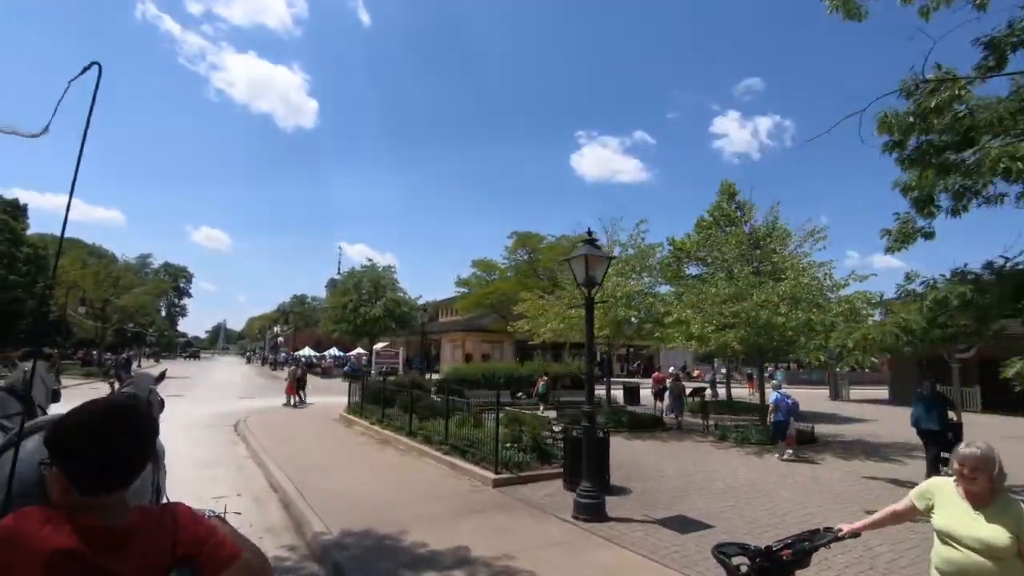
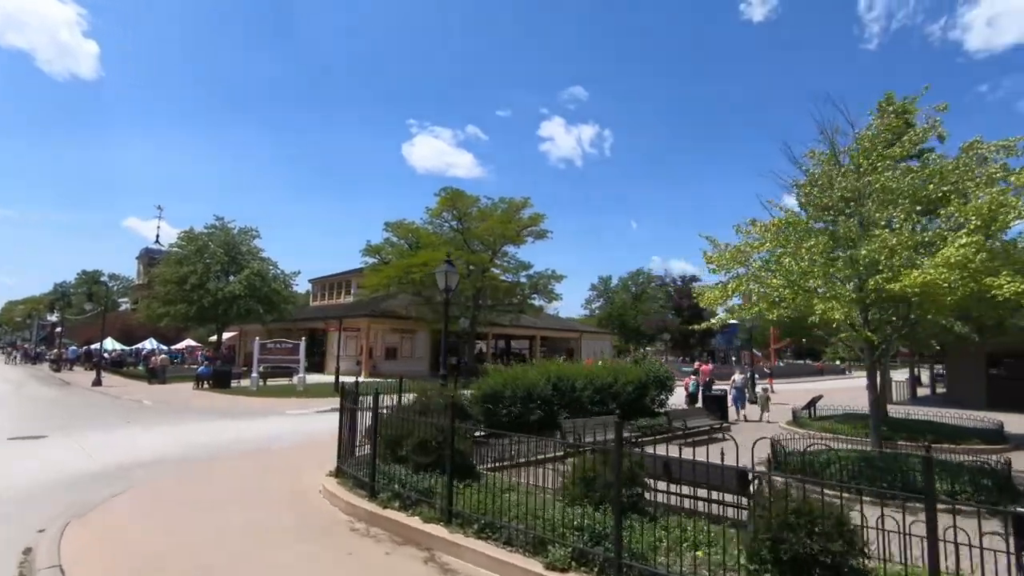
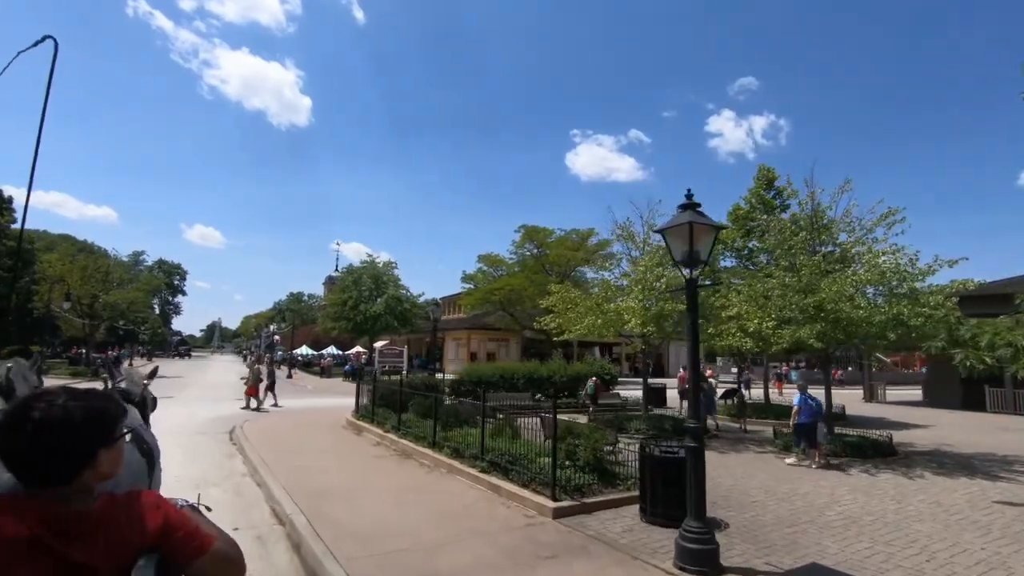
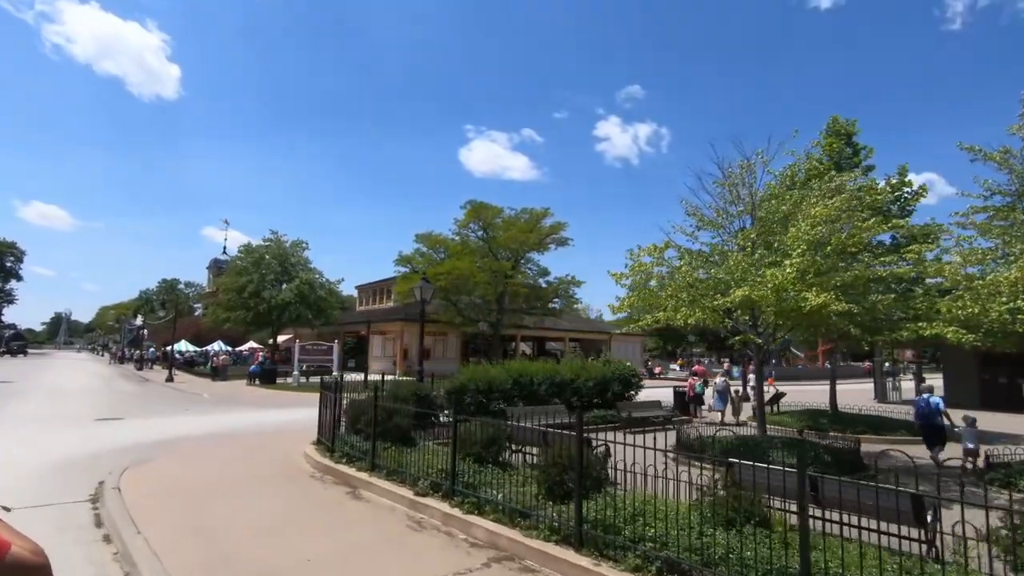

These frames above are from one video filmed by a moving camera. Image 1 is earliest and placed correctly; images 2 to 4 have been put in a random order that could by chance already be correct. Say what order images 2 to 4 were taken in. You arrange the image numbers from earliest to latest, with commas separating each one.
3, 4, 2
